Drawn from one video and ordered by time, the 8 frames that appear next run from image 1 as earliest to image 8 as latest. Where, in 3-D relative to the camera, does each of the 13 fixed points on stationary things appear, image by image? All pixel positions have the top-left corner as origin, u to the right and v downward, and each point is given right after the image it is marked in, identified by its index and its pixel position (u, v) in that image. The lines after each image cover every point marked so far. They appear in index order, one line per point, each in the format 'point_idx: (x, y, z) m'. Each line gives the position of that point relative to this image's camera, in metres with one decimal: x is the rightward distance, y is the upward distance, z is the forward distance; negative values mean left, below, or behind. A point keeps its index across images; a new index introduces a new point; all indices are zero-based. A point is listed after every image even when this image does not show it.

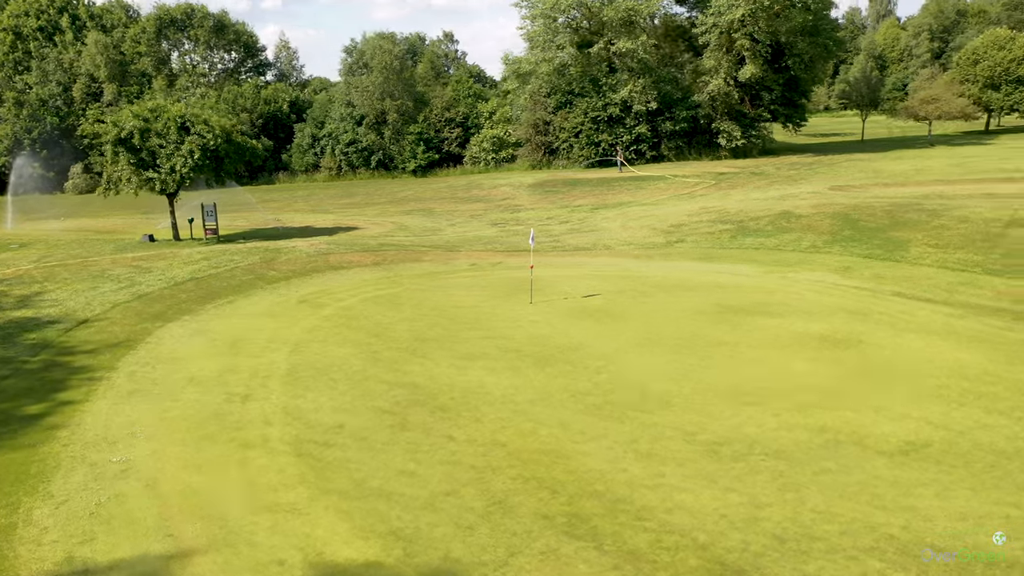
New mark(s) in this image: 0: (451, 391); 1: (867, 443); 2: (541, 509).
0: (-1.0, -1.7, +13.8) m
1: (+5.0, -2.2, +11.5) m
2: (+0.4, -2.6, +9.6) m
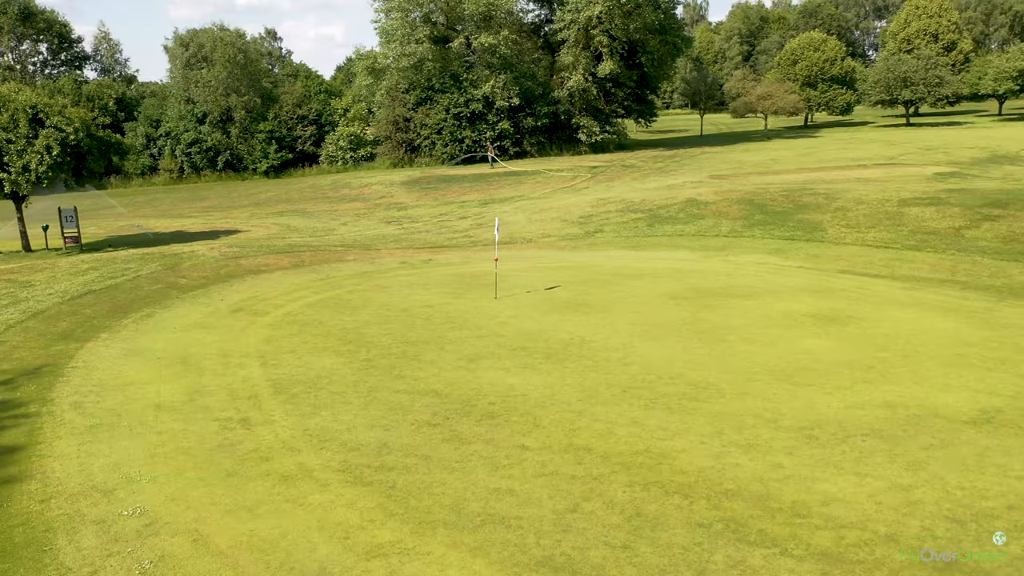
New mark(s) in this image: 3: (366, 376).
0: (-0.4, -1.6, +12.3) m
1: (+6.0, -1.7, +11.3) m
2: (+1.9, -2.4, +8.5) m
3: (-2.3, -1.4, +13.3) m
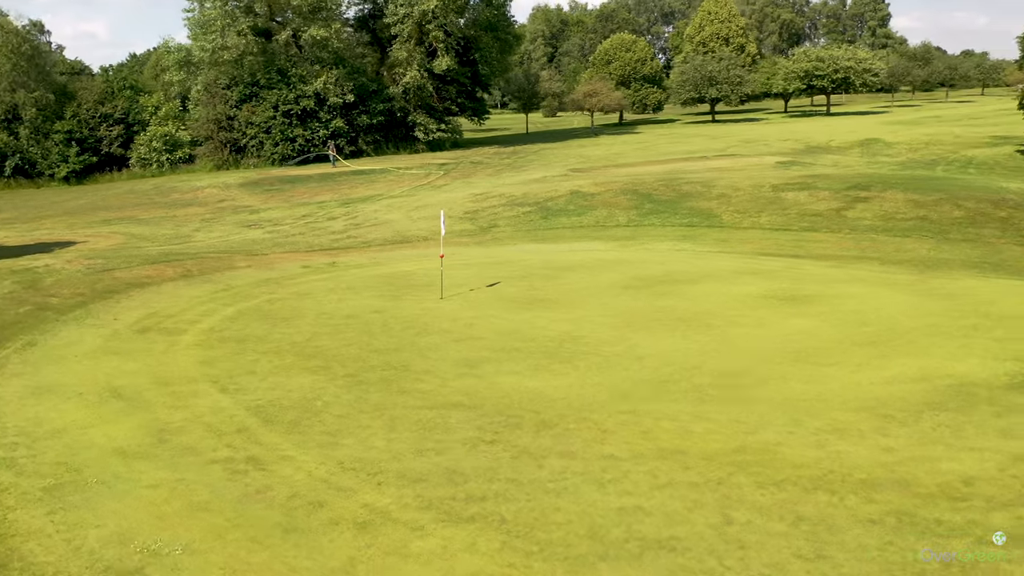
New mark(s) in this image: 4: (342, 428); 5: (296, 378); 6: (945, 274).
0: (+0.1, -1.5, +11.0) m
1: (+6.6, -1.3, +11.5) m
2: (+3.3, -2.1, +7.8) m
3: (-2.0, -1.5, +11.5) m
4: (-2.1, -1.7, +10.2) m
5: (-3.2, -1.3, +12.3) m
6: (+9.8, +0.3, +18.6) m
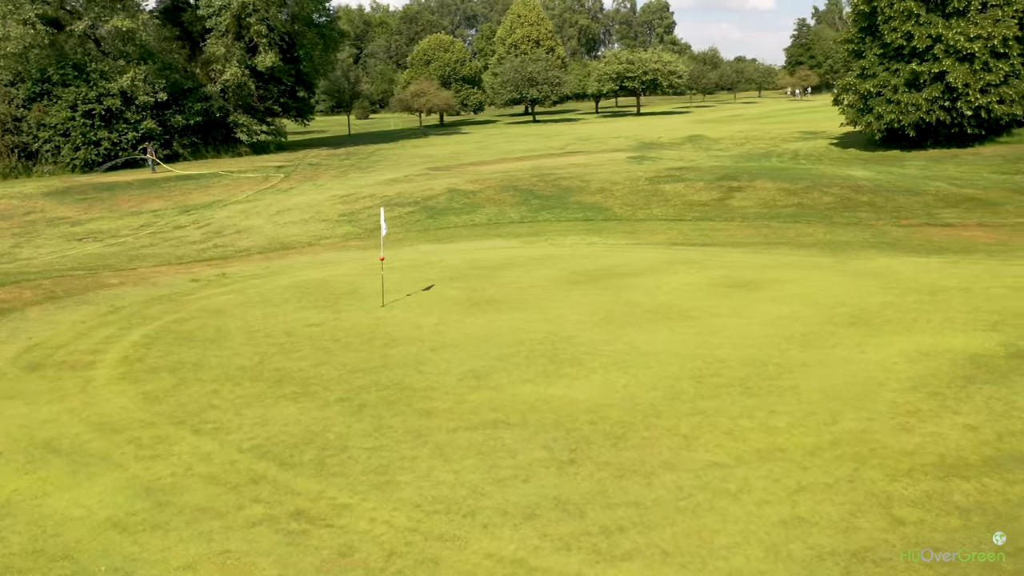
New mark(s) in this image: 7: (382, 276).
0: (+0.7, -1.5, +9.8) m
1: (+6.8, -0.9, +11.8) m
2: (+4.5, -1.9, +7.4) m
3: (-1.5, -1.6, +9.8) m
4: (-1.3, -1.8, +8.5) m
5: (-2.9, -1.5, +10.3) m
6: (+8.1, +0.8, +19.5) m
7: (-2.8, +0.3, +18.1) m
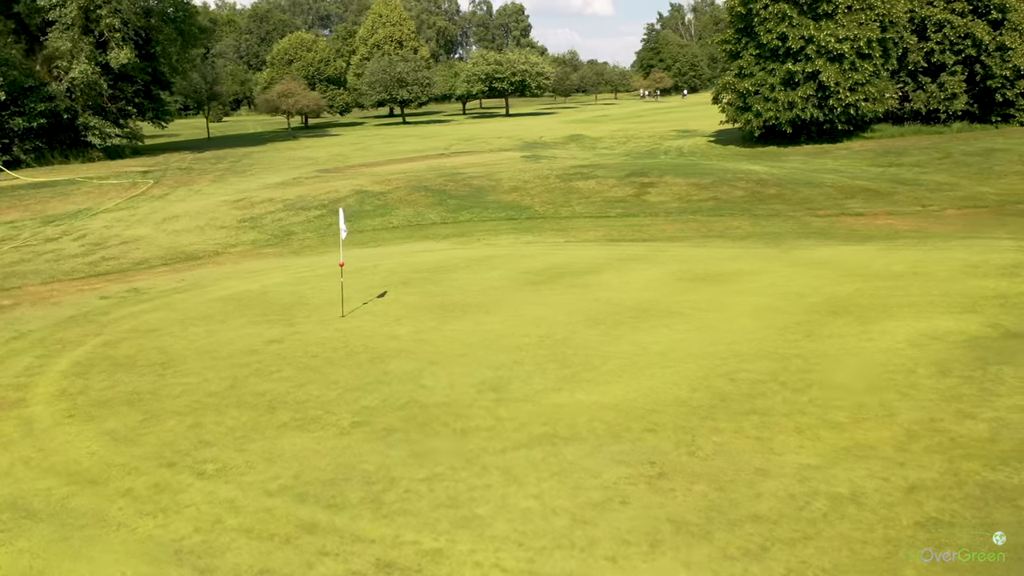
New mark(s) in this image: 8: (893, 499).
0: (+1.2, -1.5, +9.0) m
1: (+6.8, -0.7, +12.0) m
2: (+5.4, -1.7, +7.3) m
3: (-0.9, -1.6, +8.6) m
4: (-0.5, -1.9, +7.4) m
5: (-2.4, -1.6, +8.9) m
6: (+6.7, +1.0, +19.8) m
7: (-3.8, +0.1, +16.6) m
8: (+3.3, -1.8, +7.1) m
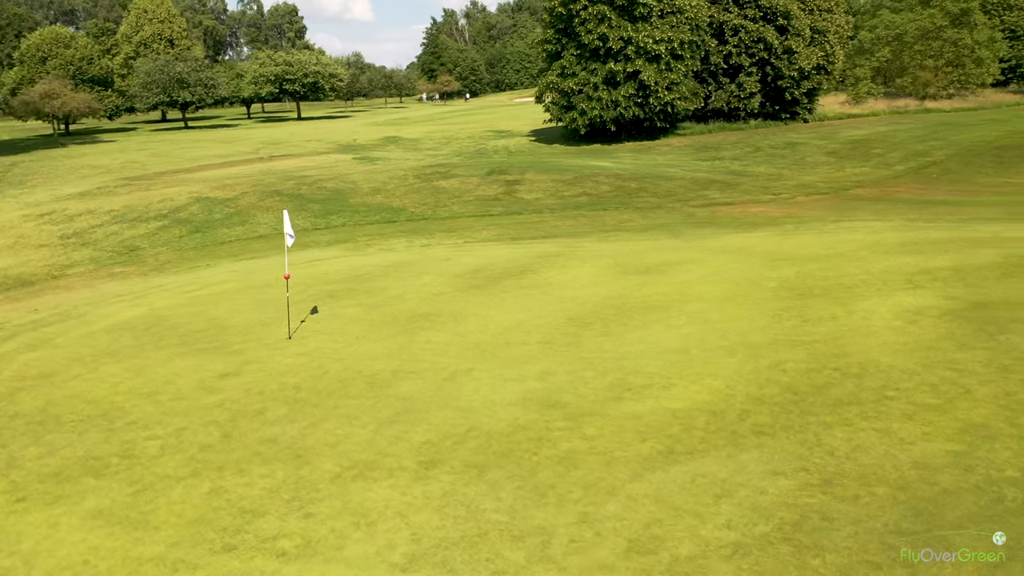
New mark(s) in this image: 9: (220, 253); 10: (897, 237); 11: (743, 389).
0: (+2.1, -1.4, +8.1) m
1: (+6.7, -0.3, +12.5) m
2: (+6.6, -1.3, +7.6) m
3: (+0.1, -1.7, +7.2) m
4: (+0.9, -1.9, +6.1) m
5: (-1.3, -1.7, +7.0) m
6: (+4.4, +1.3, +20.0) m
7: (-4.8, -0.3, +14.1) m
8: (+4.6, -1.6, +6.9) m
9: (-6.9, +0.8, +19.6) m
10: (+8.7, +1.2, +18.7) m
11: (+2.5, -1.1, +9.2) m
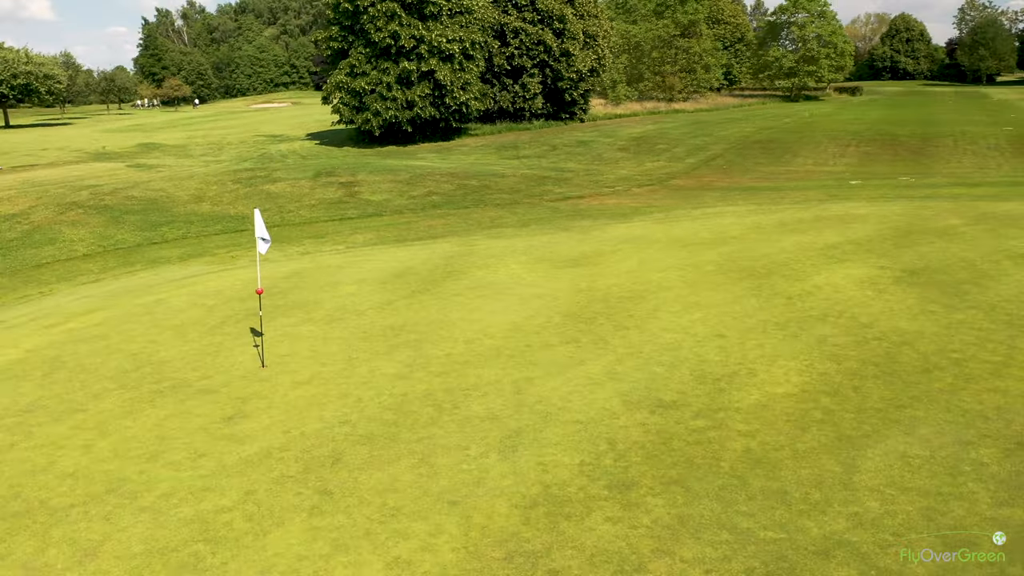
0: (+3.3, -1.1, +7.8) m
1: (+6.2, +0.2, +13.4) m
2: (+7.7, -0.7, +8.7) m
3: (+1.8, -1.5, +6.3) m
4: (+2.8, -1.6, +5.6) m
5: (+0.4, -1.7, +5.7) m
6: (+1.6, +1.5, +19.8) m
7: (-5.2, -0.6, +11.3) m
8: (+6.1, -1.1, +7.4) m
9: (-9.0, +0.2, +15.9) m
10: (+6.1, +1.7, +19.9) m
11: (+3.4, -0.9, +9.0) m
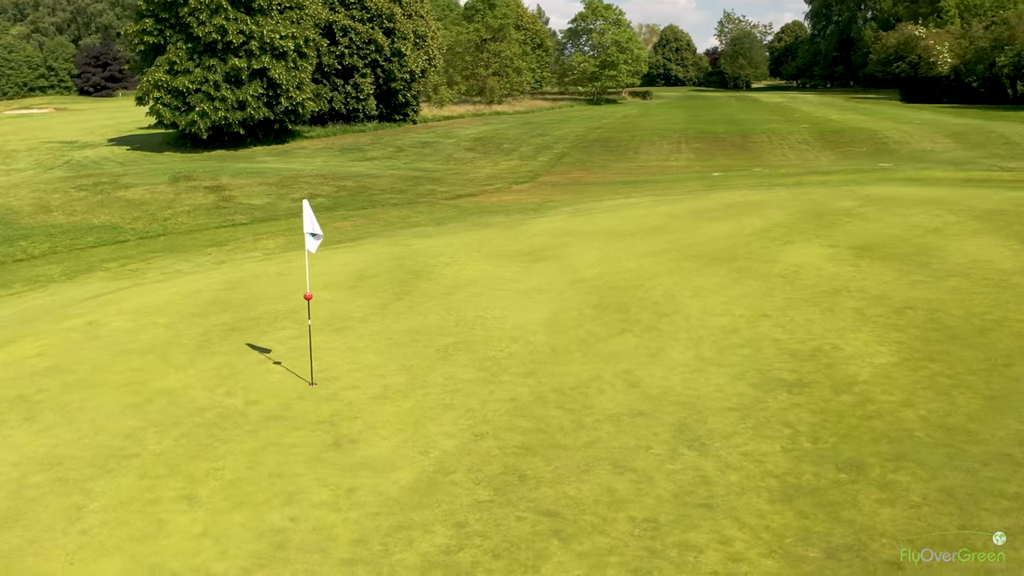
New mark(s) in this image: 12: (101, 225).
0: (+4.5, -0.8, +8.0) m
1: (+5.8, +0.6, +14.2) m
2: (+8.5, -0.2, +10.1) m
3: (+3.4, -1.2, +6.2) m
4: (+4.6, -1.3, +5.7) m
5: (+2.3, -1.5, +5.3) m
6: (-0.4, +1.5, +19.3) m
7: (-4.6, -0.8, +9.3) m
8: (+7.3, -0.6, +8.4) m
9: (-9.5, -0.3, +12.8) m
10: (+4.0, +2.0, +20.4) m
11: (+4.3, -0.5, +9.2) m
12: (-9.2, +1.4, +18.4) m
